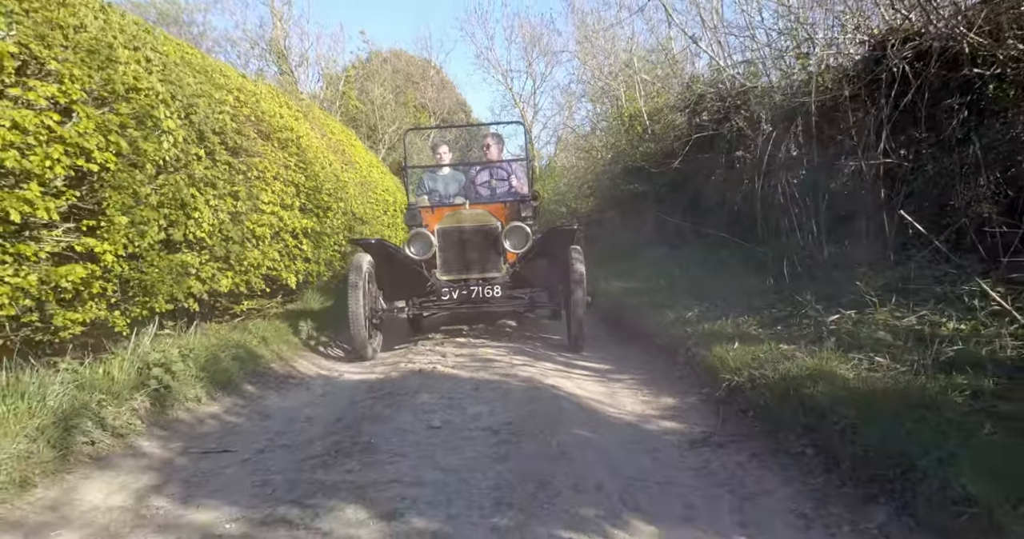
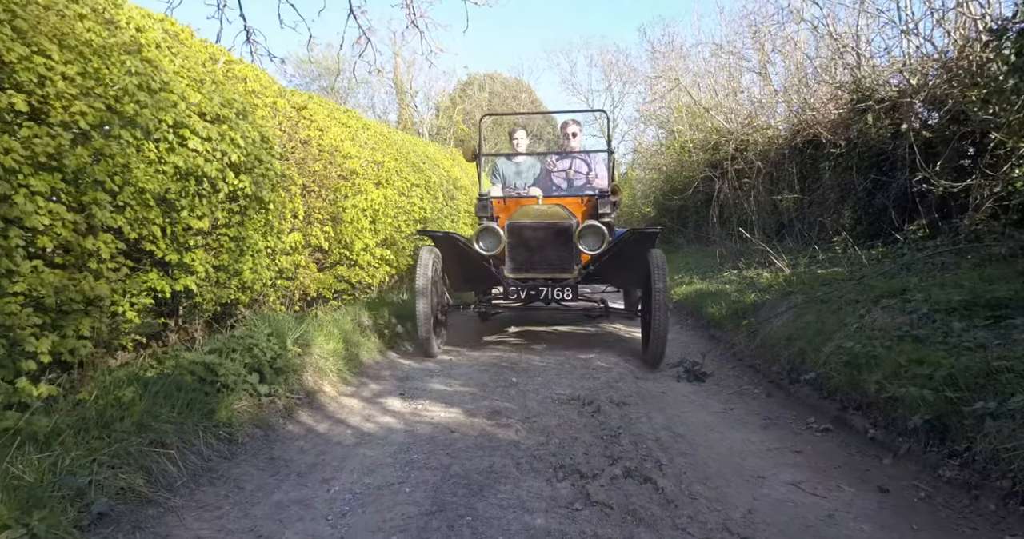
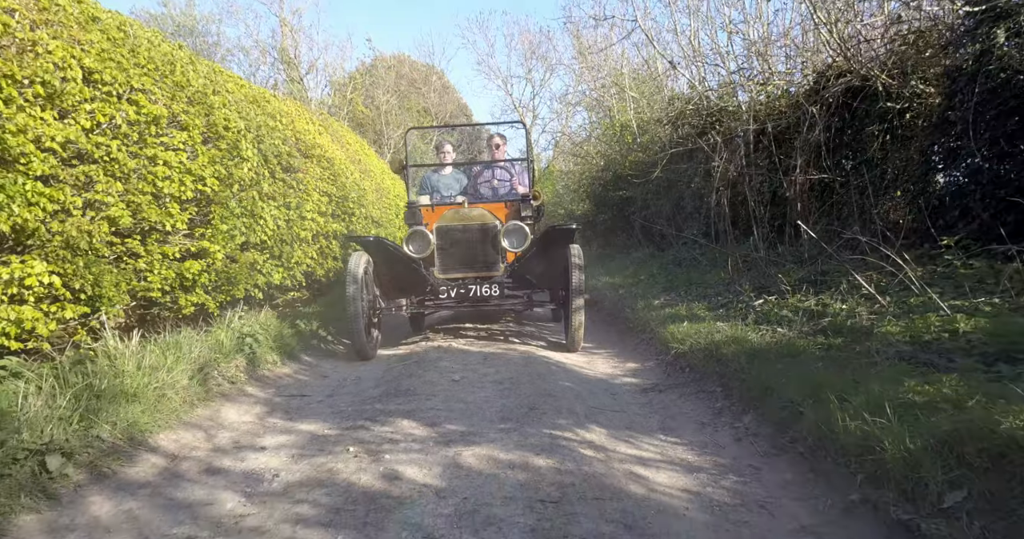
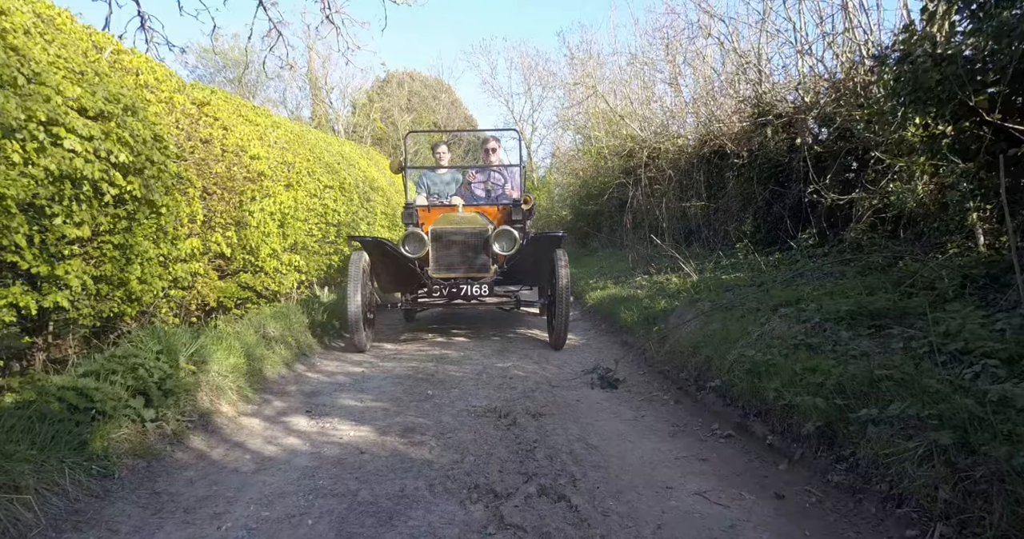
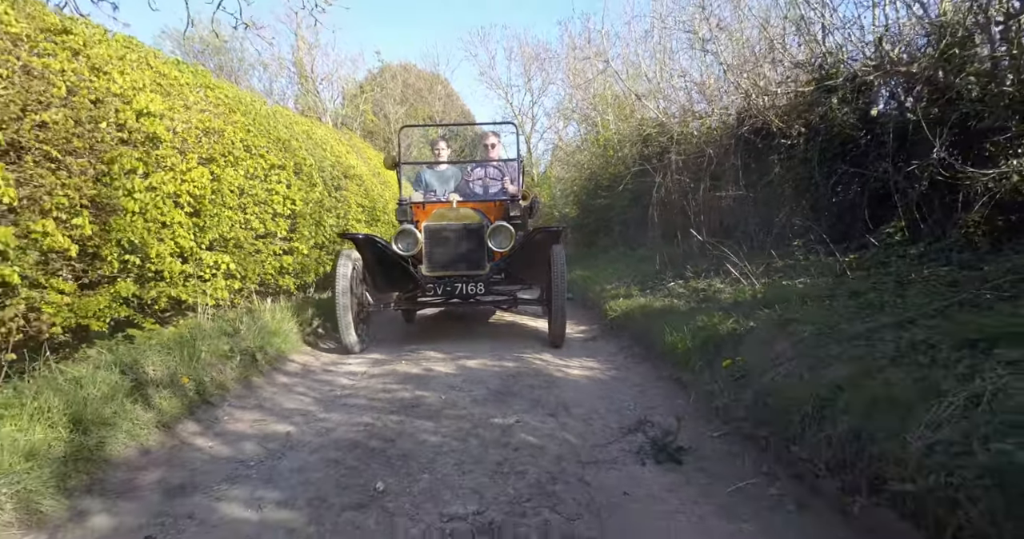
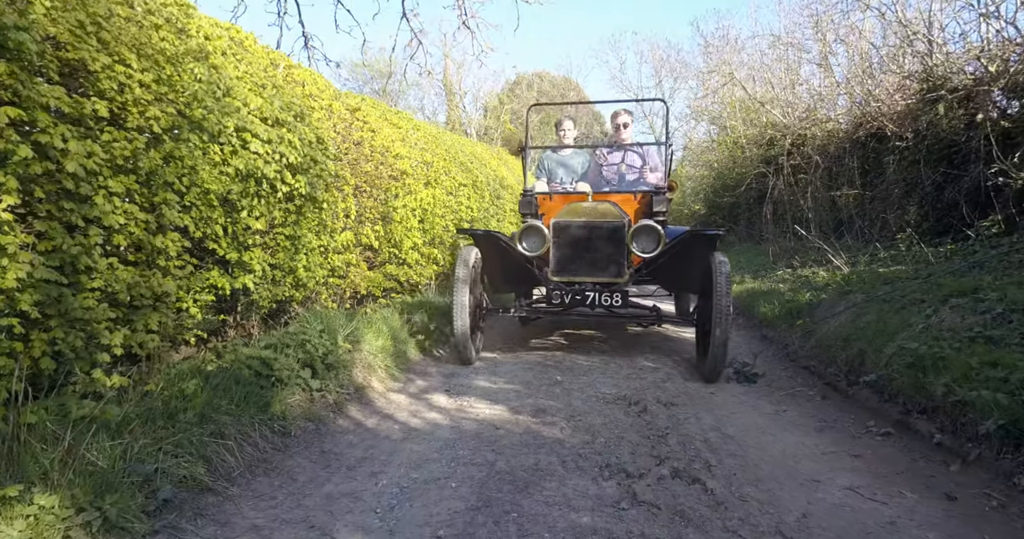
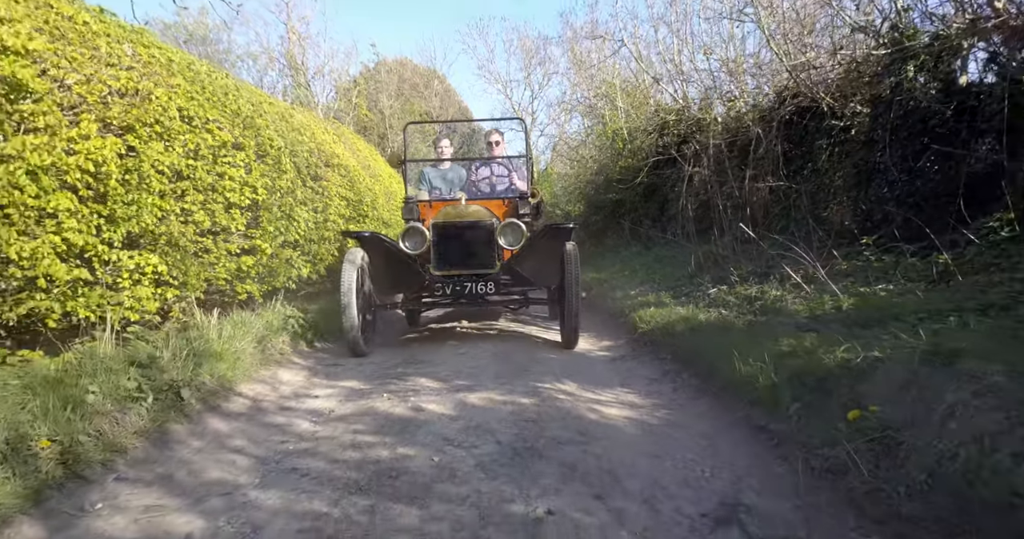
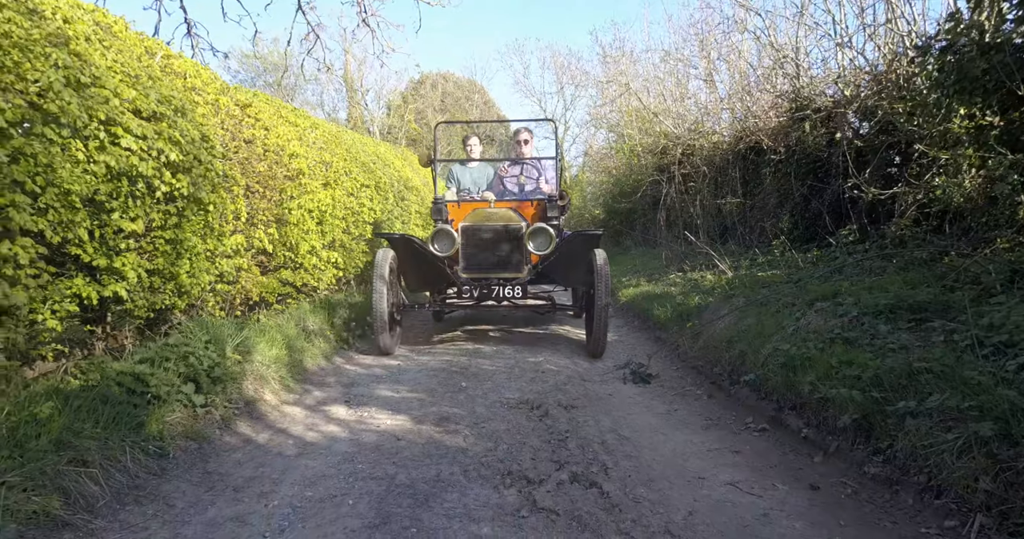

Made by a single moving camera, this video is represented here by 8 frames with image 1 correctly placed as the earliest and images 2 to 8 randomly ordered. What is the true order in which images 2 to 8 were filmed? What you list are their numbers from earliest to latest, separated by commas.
3, 7, 5, 4, 8, 2, 6
